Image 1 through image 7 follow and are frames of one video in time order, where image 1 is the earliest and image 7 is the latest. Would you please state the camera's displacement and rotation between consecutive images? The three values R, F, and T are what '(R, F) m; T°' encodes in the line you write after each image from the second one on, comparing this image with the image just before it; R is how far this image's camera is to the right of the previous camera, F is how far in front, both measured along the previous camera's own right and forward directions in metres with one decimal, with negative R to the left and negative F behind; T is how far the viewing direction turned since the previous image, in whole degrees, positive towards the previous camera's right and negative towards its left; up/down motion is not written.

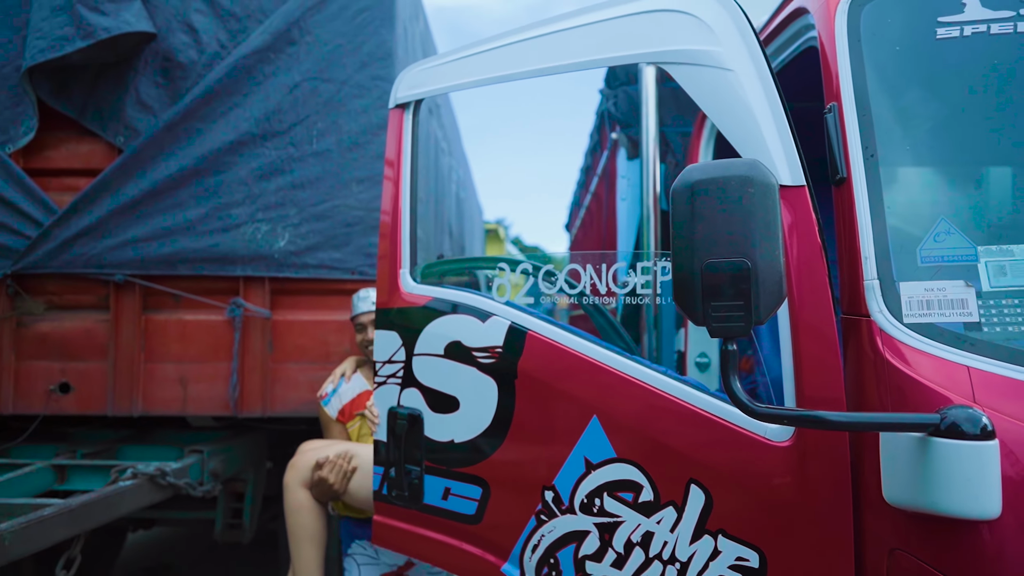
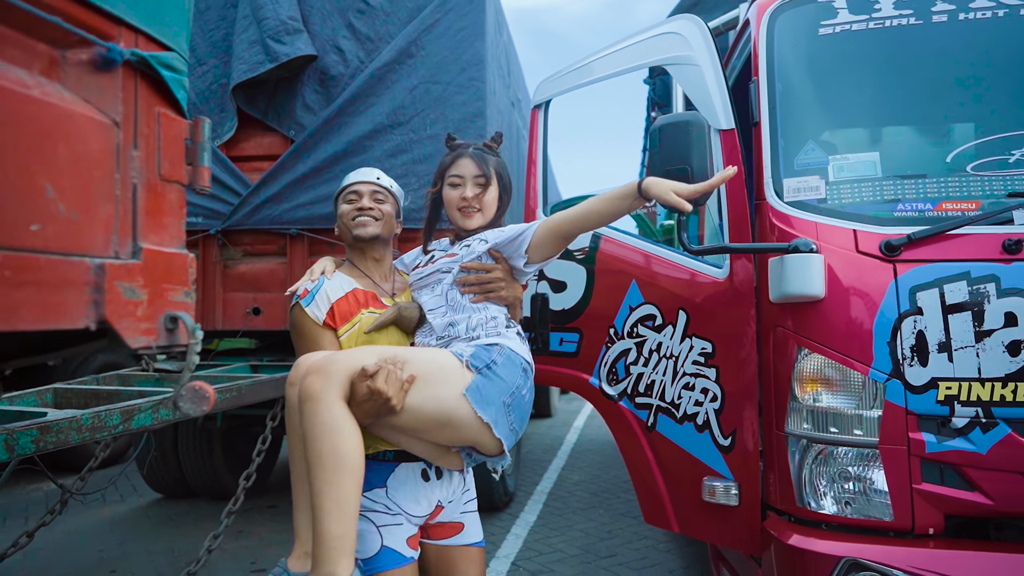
(+0.1, -1.1) m; -7°
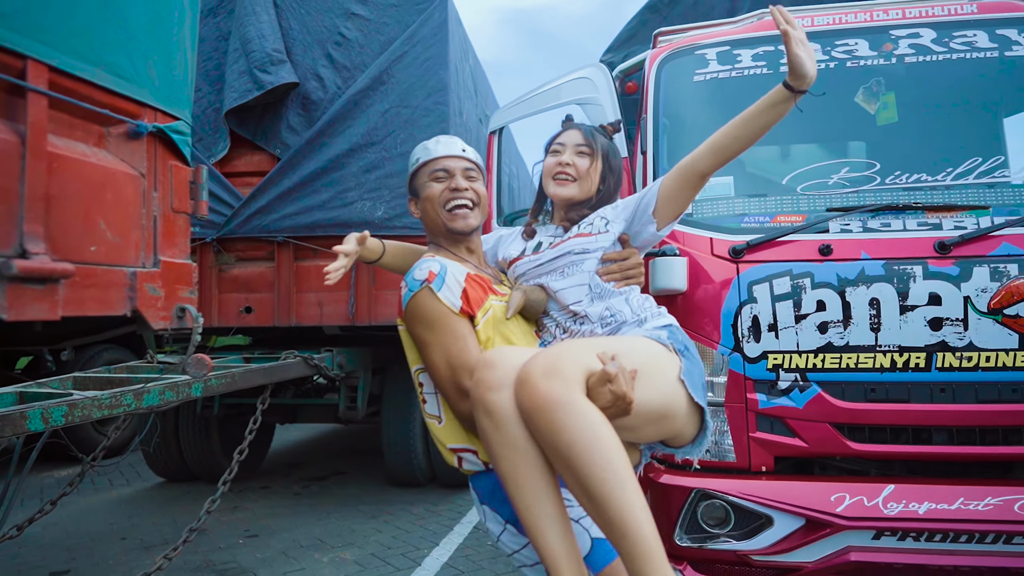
(+0.3, -0.6) m; 0°
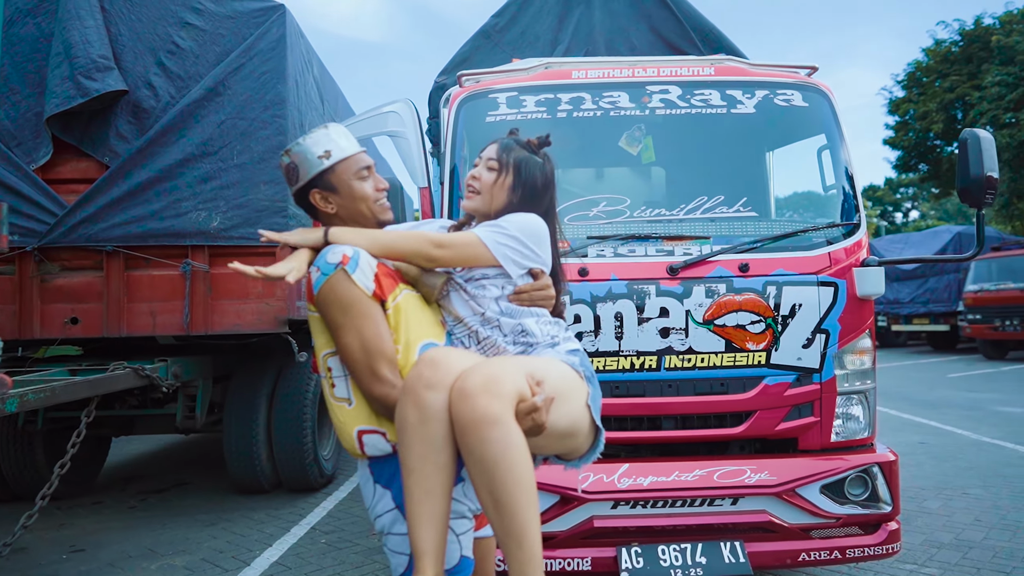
(+0.3, -0.5) m; +10°
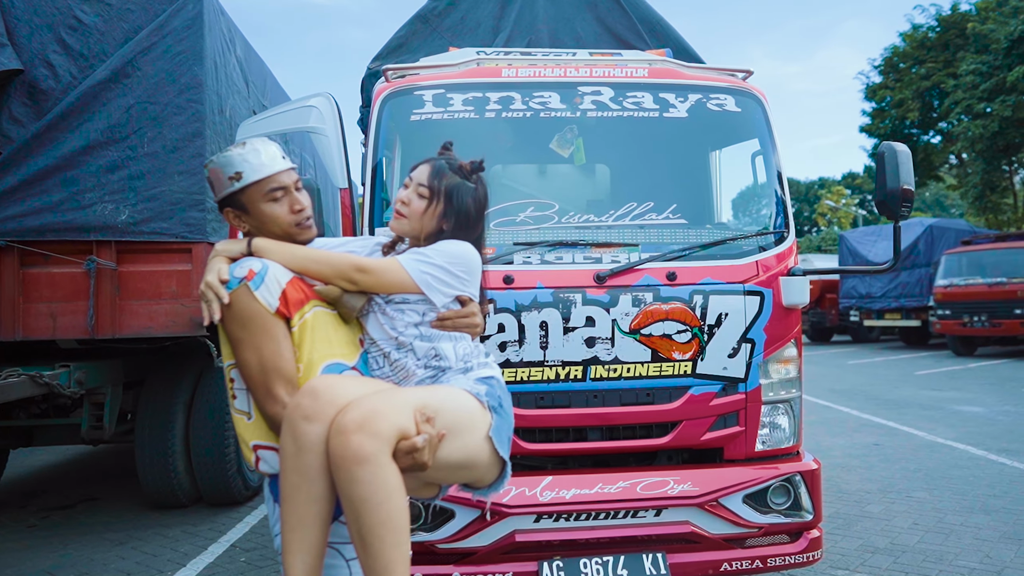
(+0.1, +0.1) m; +5°
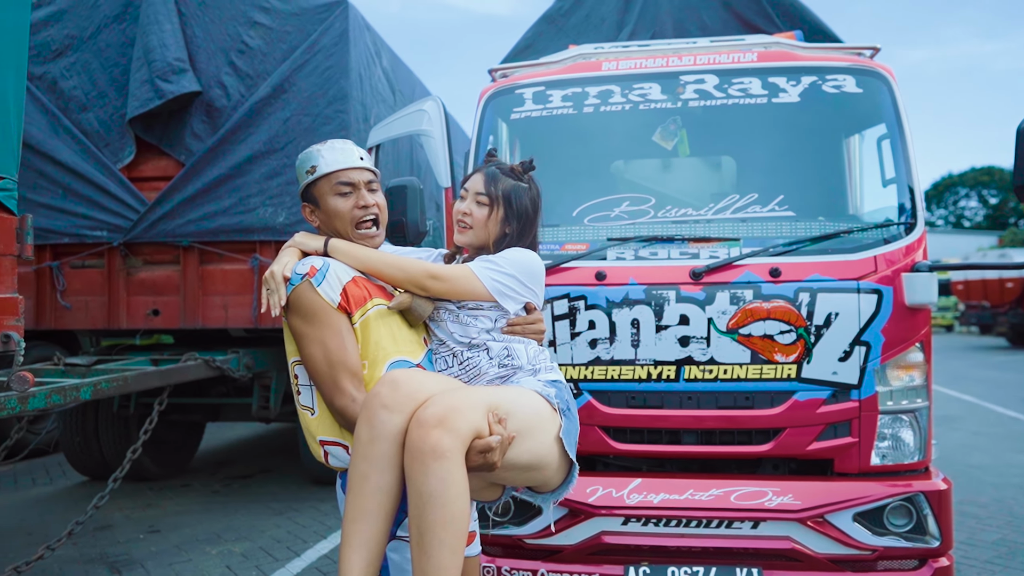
(+0.3, 0.0) m; -13°
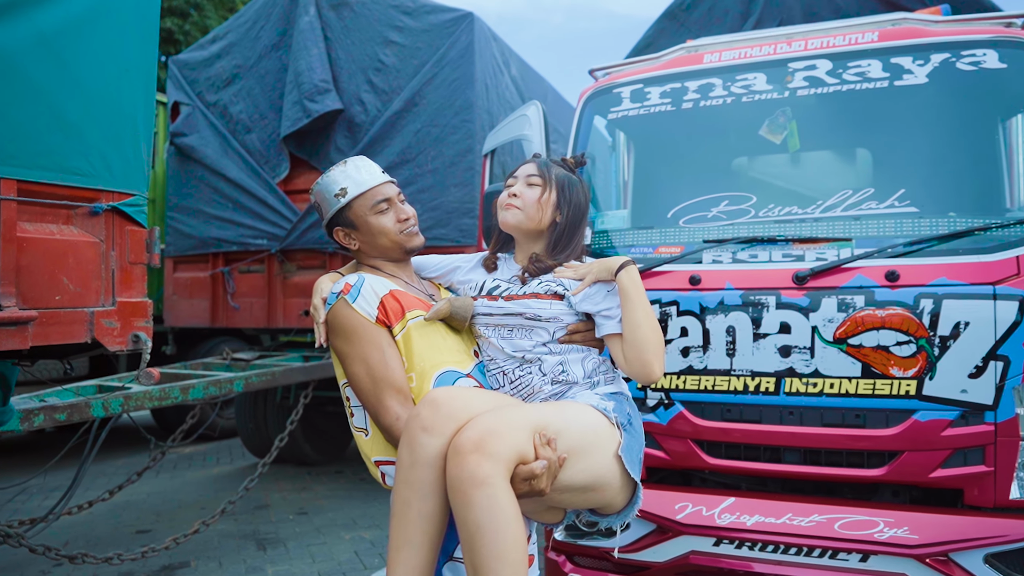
(+0.3, +0.1) m; -13°
